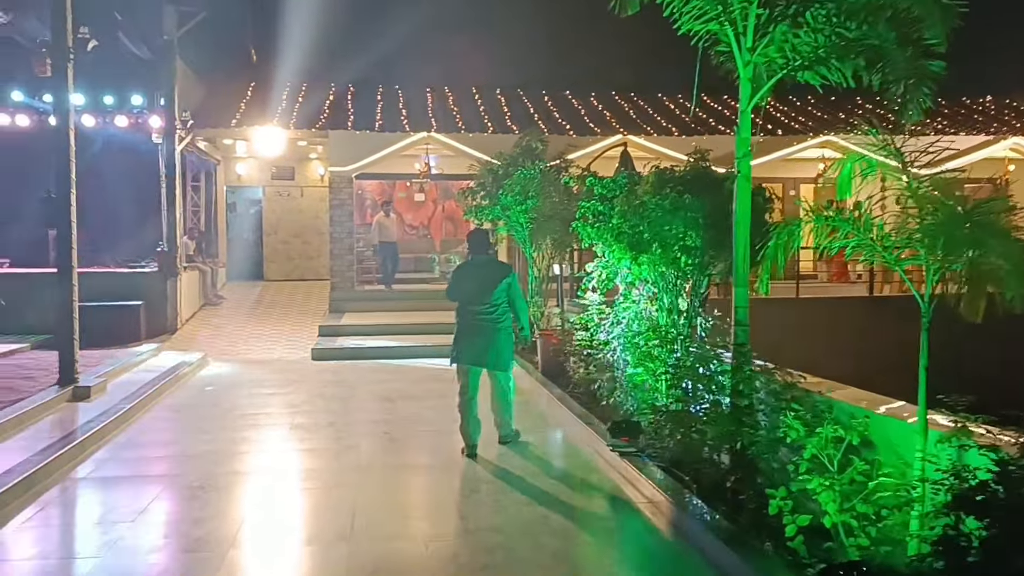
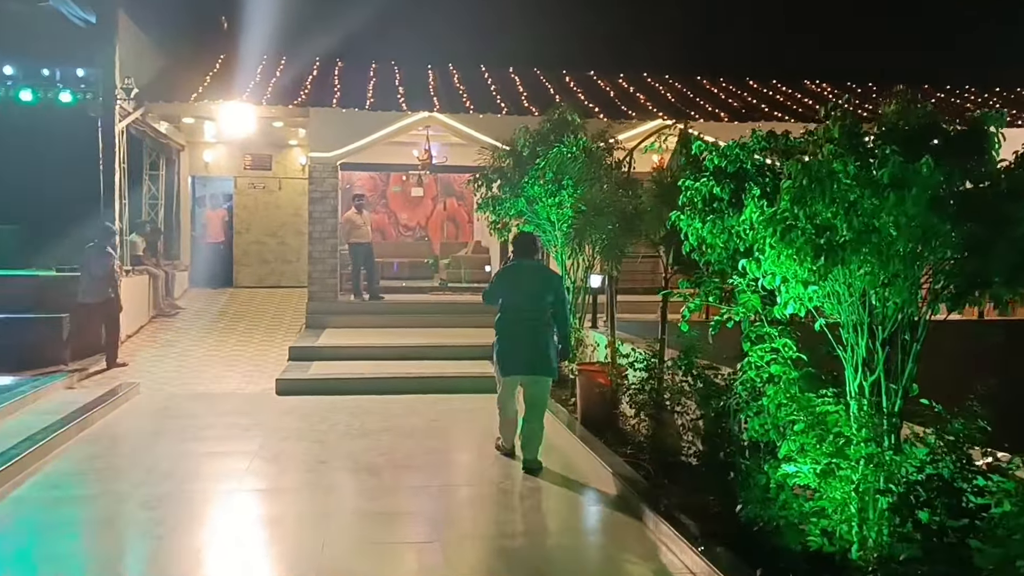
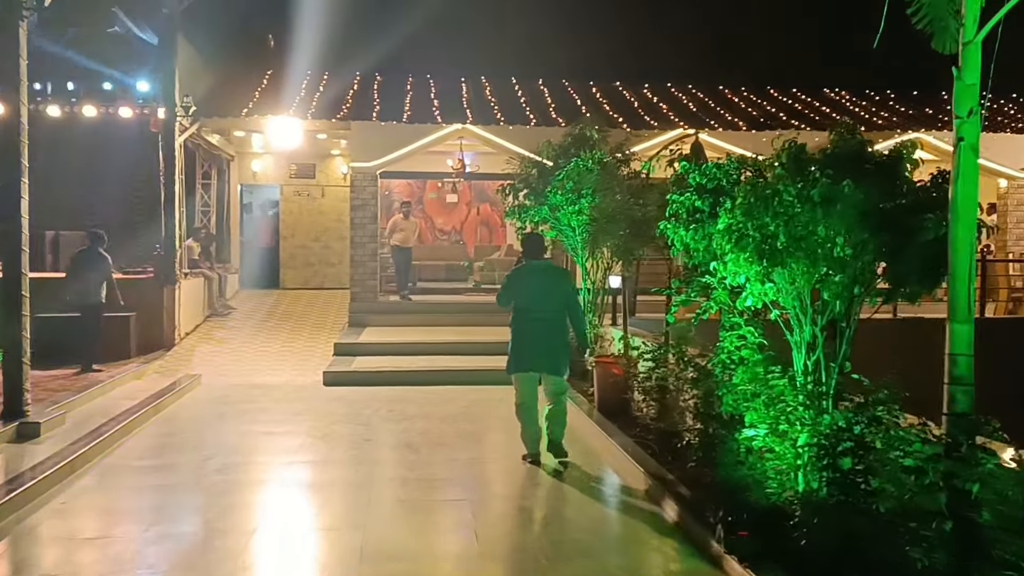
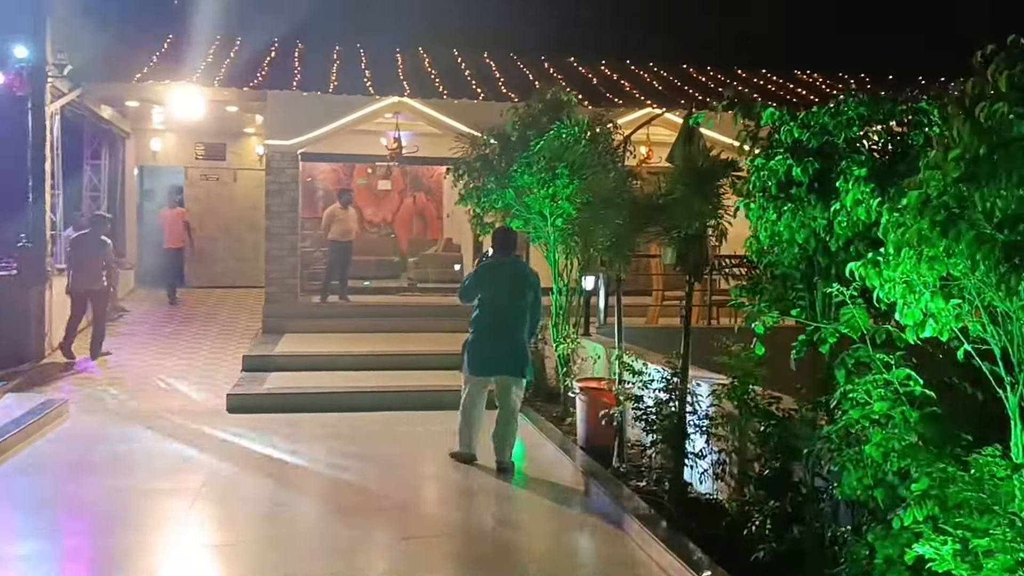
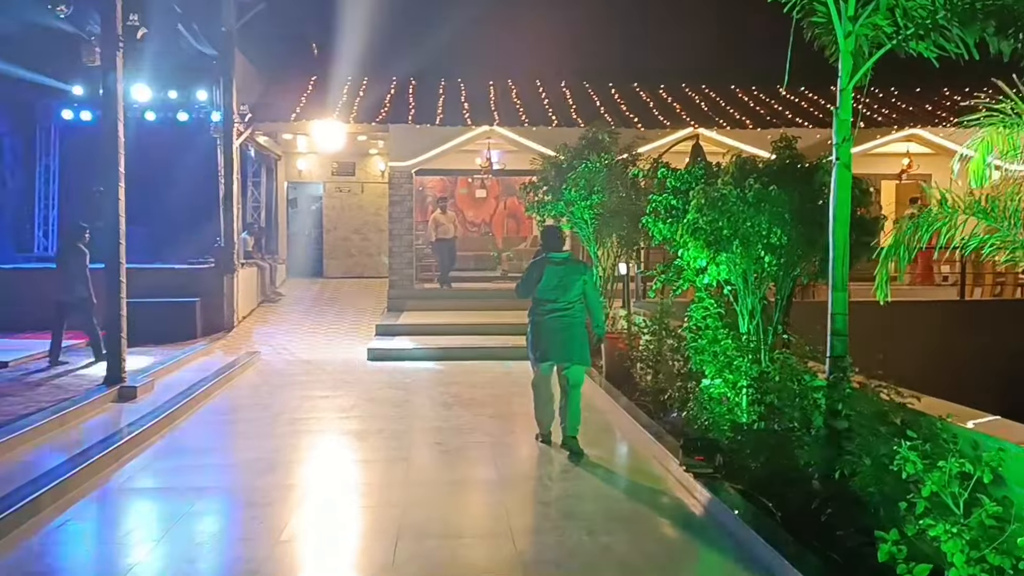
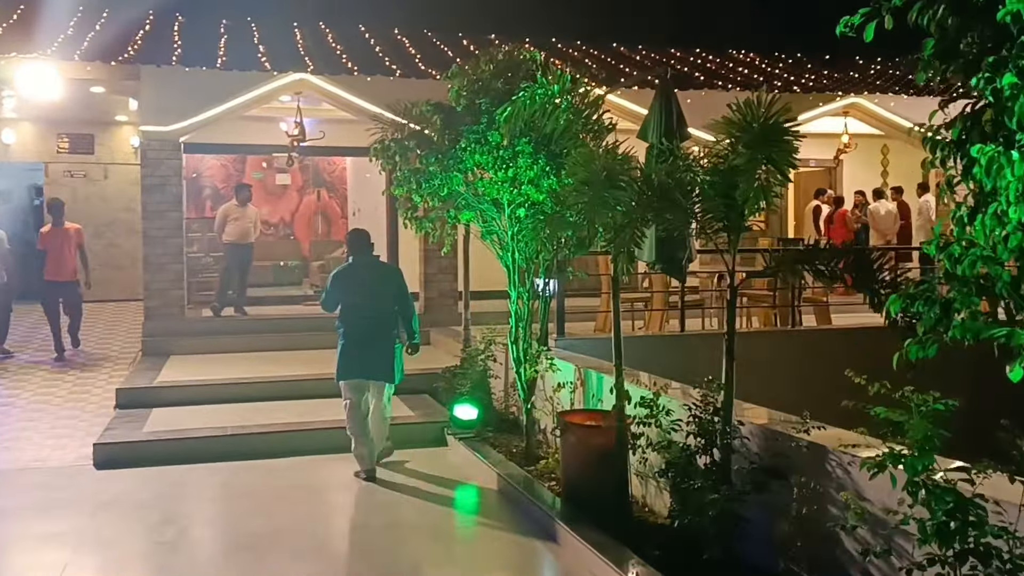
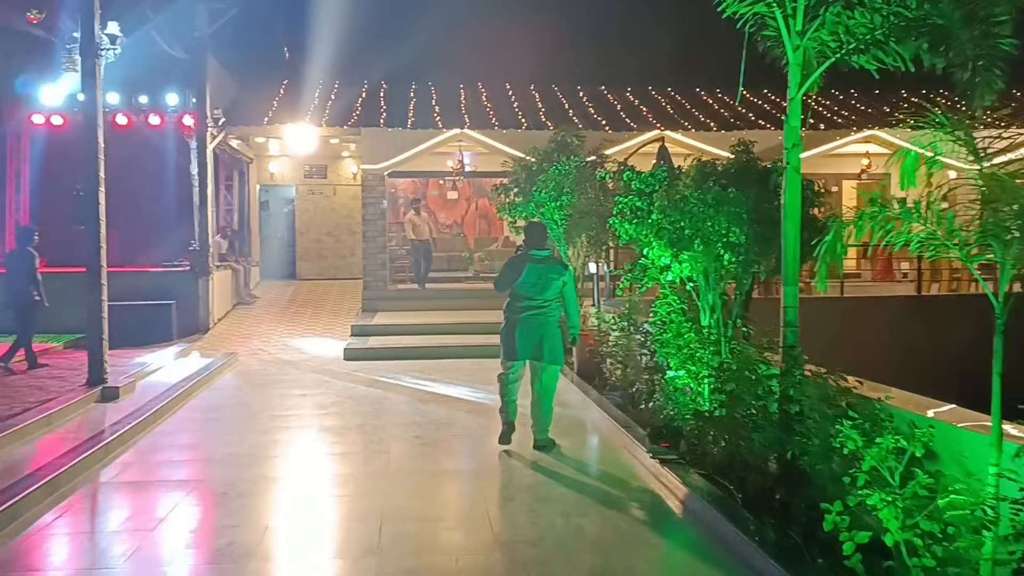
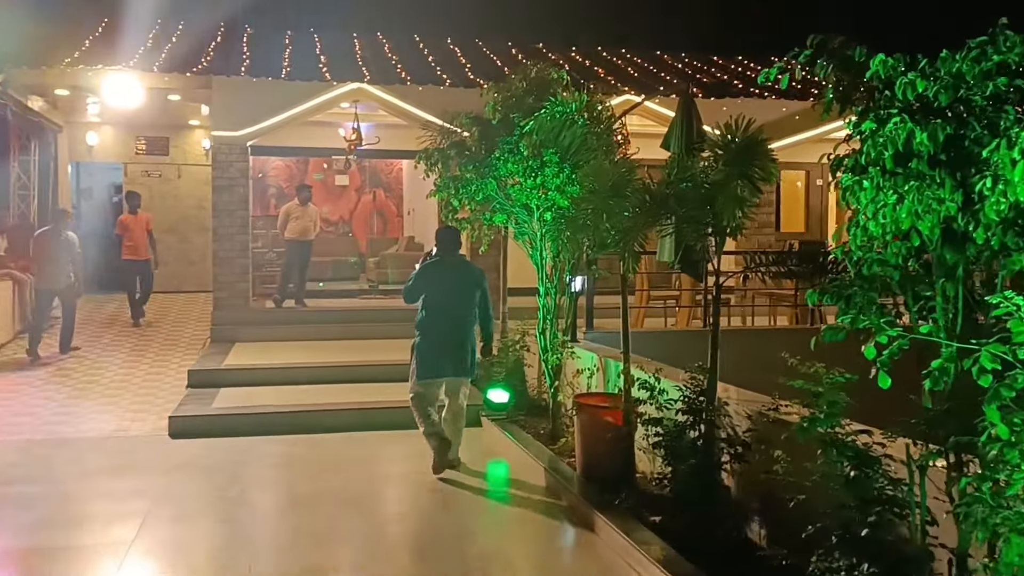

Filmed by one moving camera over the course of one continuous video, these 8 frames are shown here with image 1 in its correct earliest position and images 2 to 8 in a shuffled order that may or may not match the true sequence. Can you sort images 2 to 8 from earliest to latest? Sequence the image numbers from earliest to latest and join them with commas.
7, 5, 3, 2, 4, 8, 6
